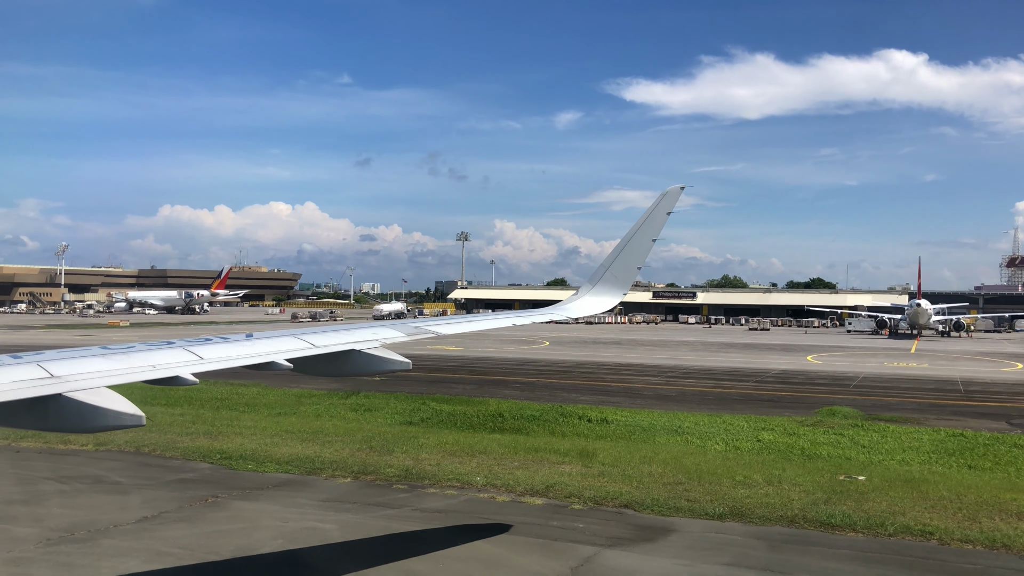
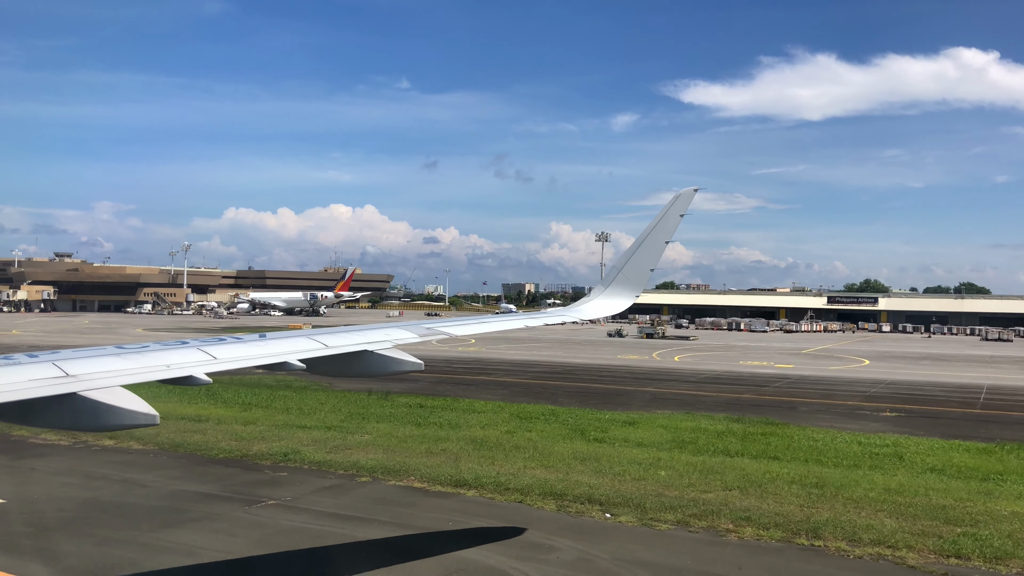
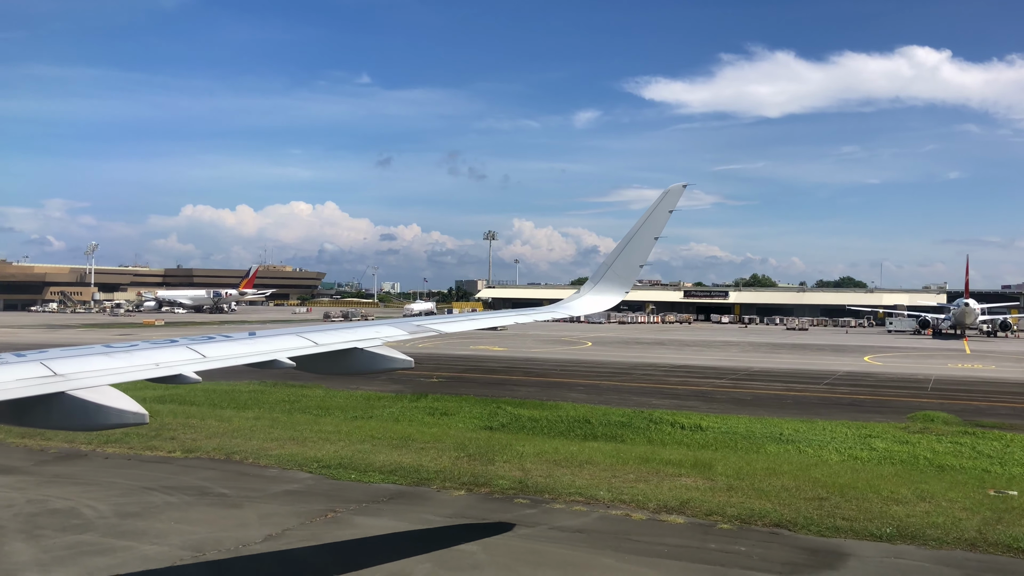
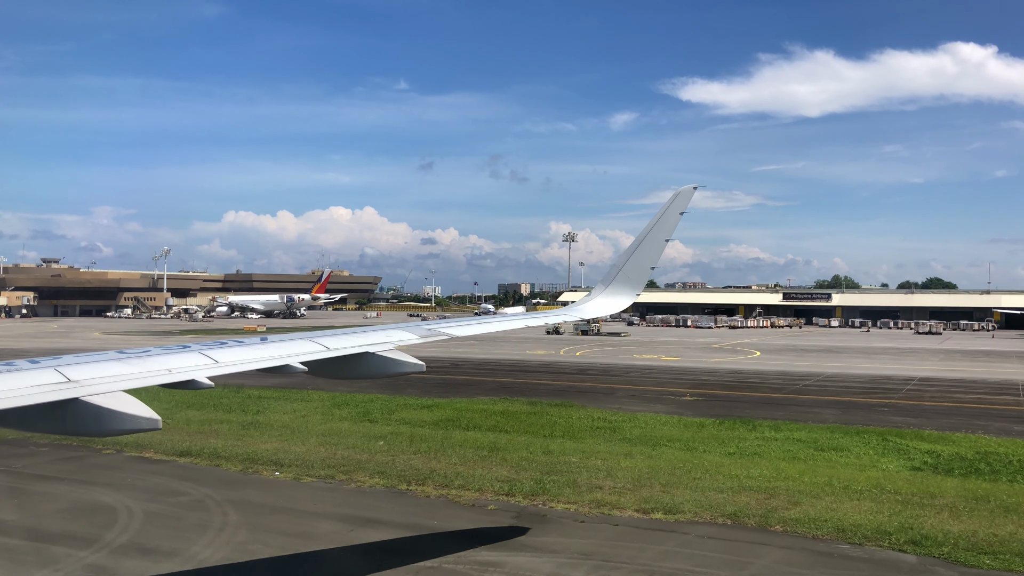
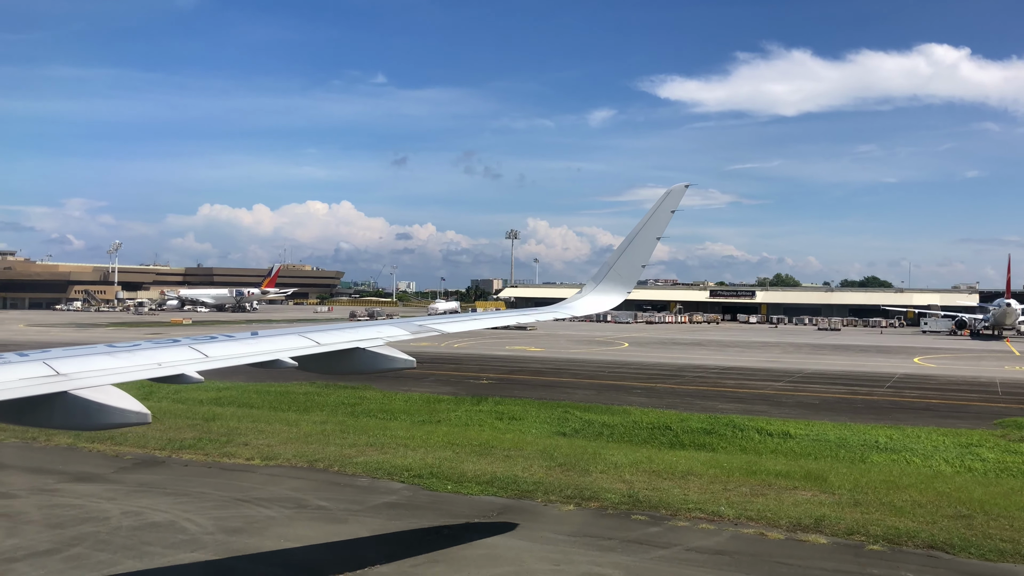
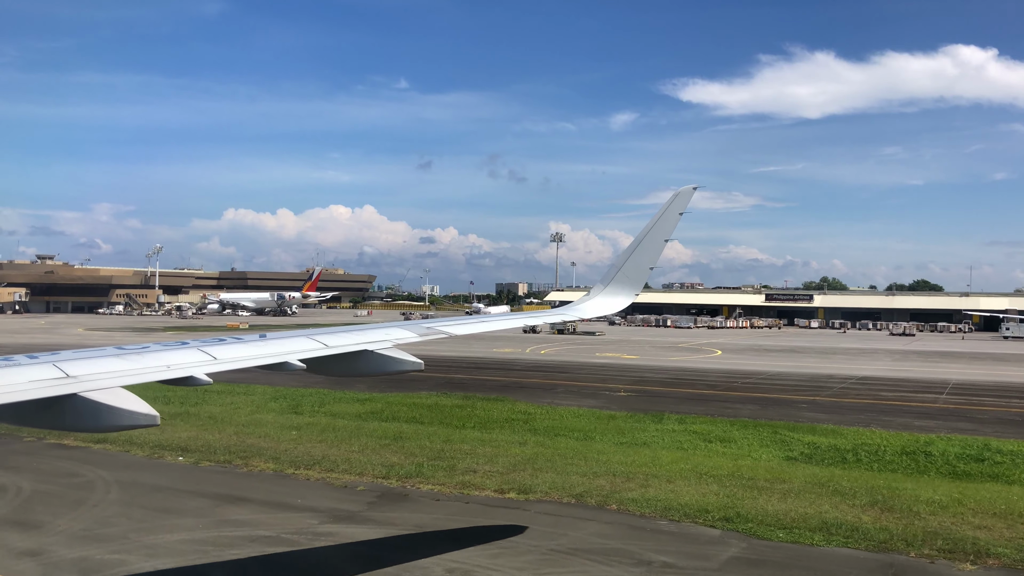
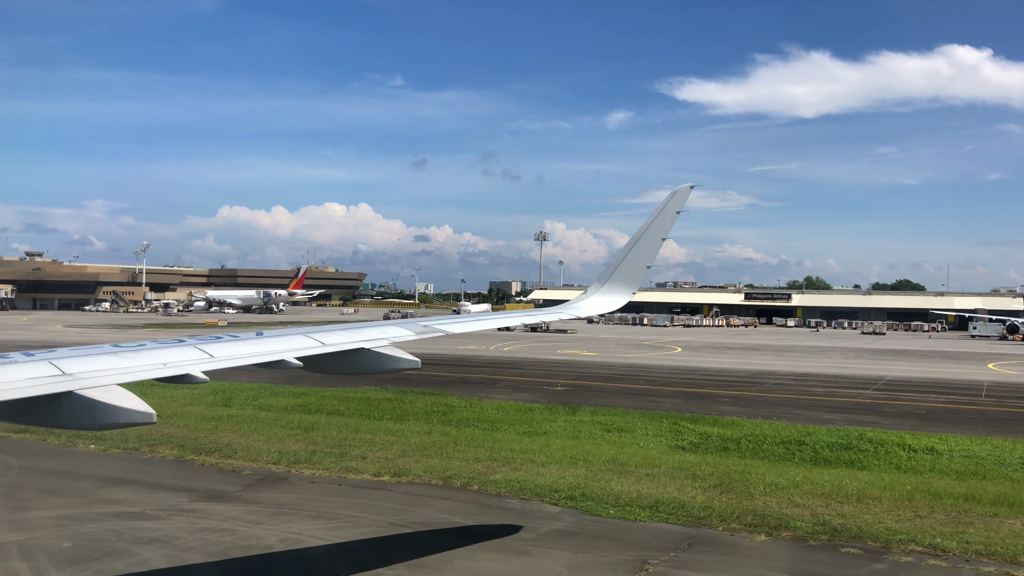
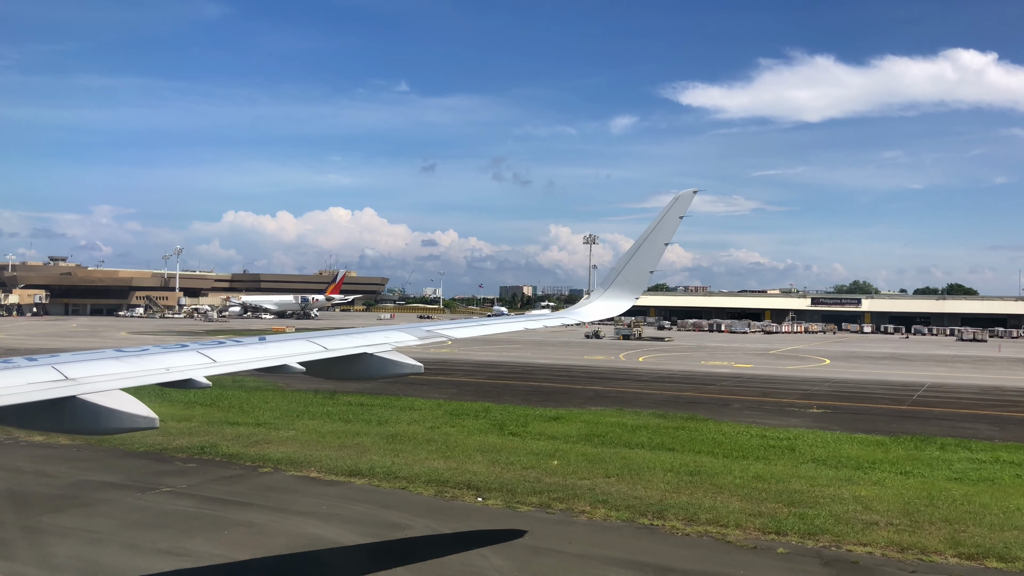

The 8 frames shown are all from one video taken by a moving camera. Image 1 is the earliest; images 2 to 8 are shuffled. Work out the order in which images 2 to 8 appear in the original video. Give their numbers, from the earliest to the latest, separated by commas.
3, 5, 7, 6, 4, 8, 2
